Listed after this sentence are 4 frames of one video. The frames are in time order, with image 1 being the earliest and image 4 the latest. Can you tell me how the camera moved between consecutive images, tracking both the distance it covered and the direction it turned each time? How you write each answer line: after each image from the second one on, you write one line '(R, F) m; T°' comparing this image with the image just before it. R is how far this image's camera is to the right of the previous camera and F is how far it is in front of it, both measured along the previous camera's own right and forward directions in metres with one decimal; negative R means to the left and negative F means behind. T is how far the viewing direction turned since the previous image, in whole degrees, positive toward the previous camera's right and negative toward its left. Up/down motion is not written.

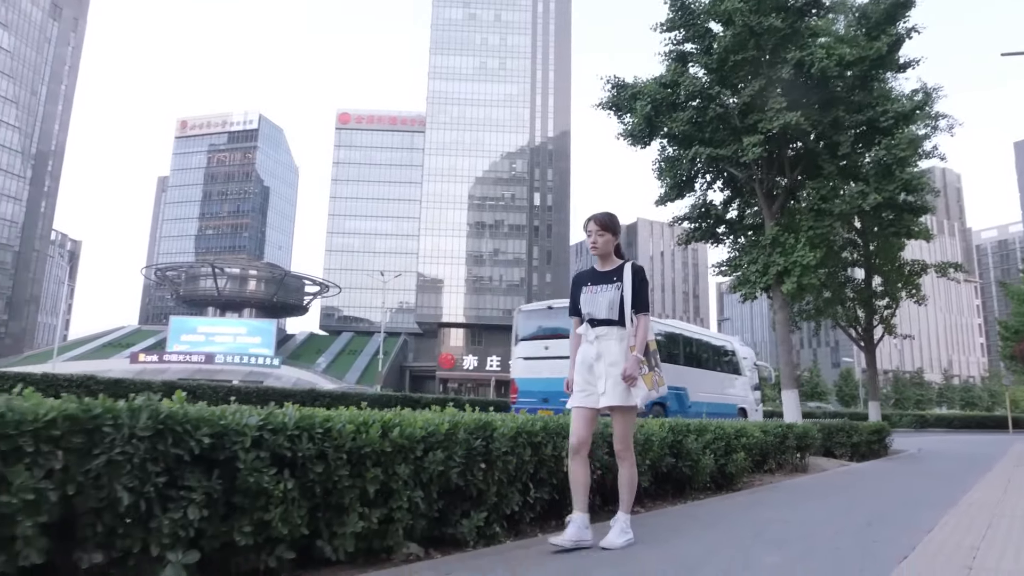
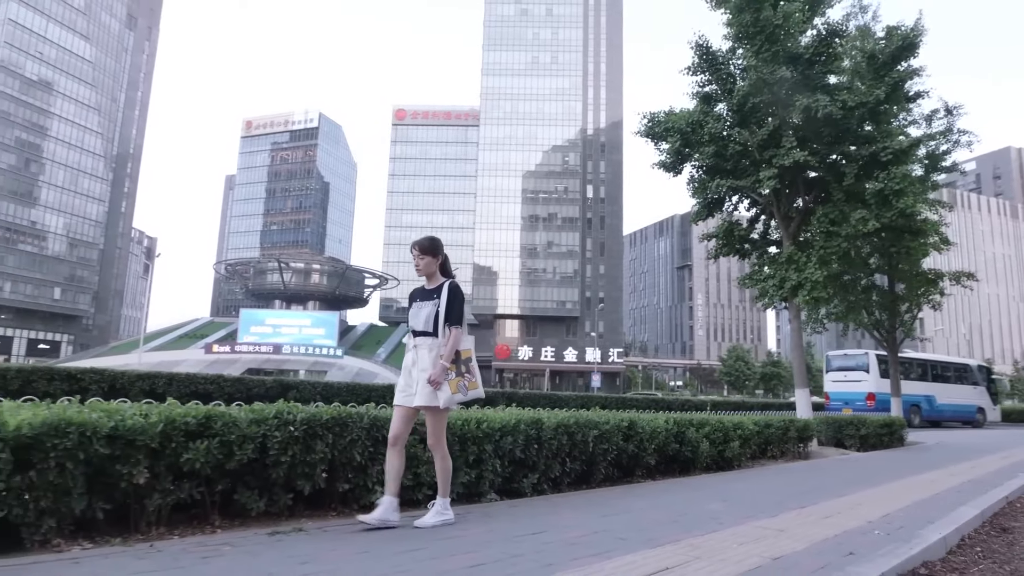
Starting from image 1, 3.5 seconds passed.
(+0.1, -2.3) m; -5°
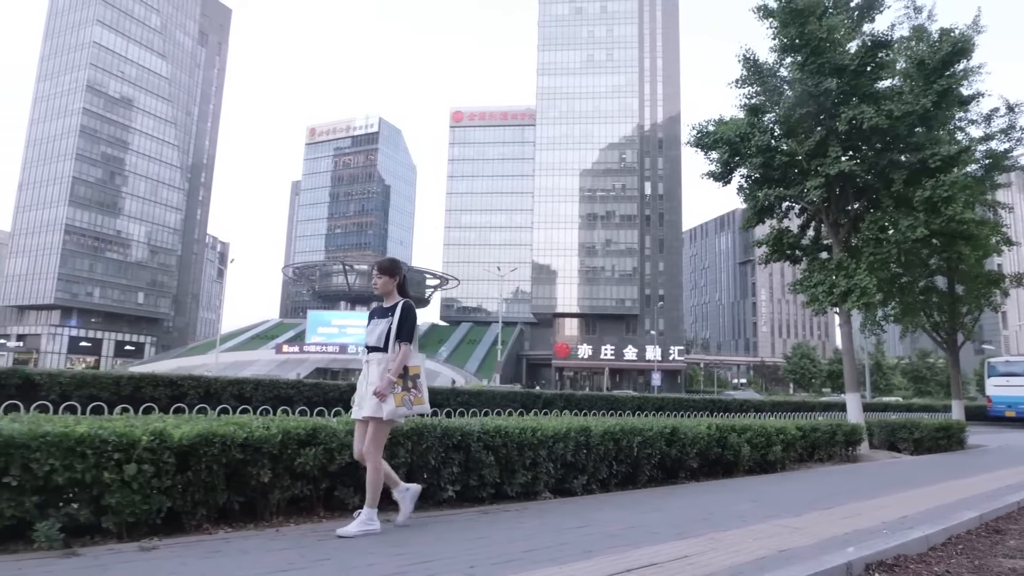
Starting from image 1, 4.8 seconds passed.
(+0.1, -0.9) m; -5°
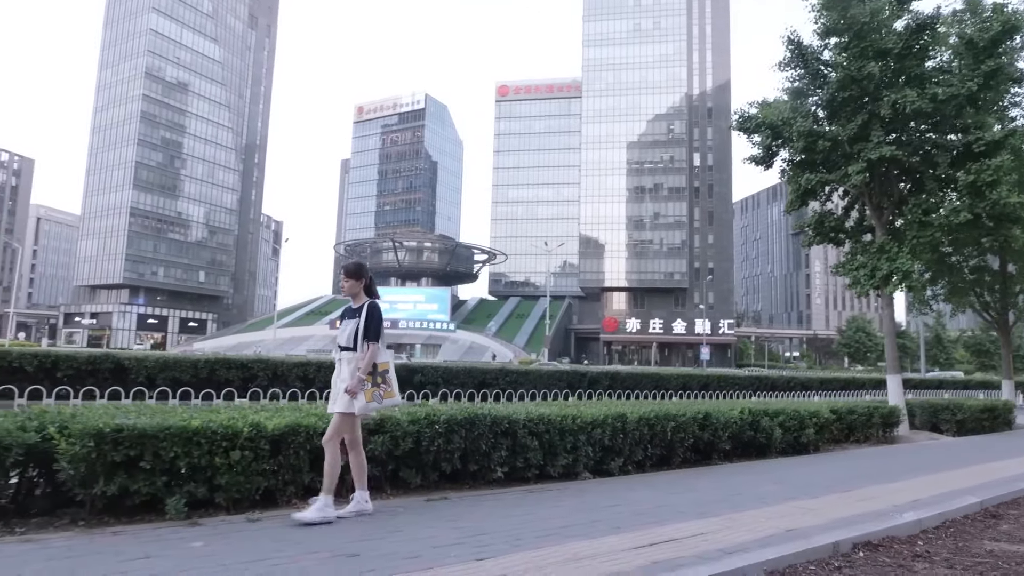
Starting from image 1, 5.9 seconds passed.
(+0.1, -0.7) m; -4°
